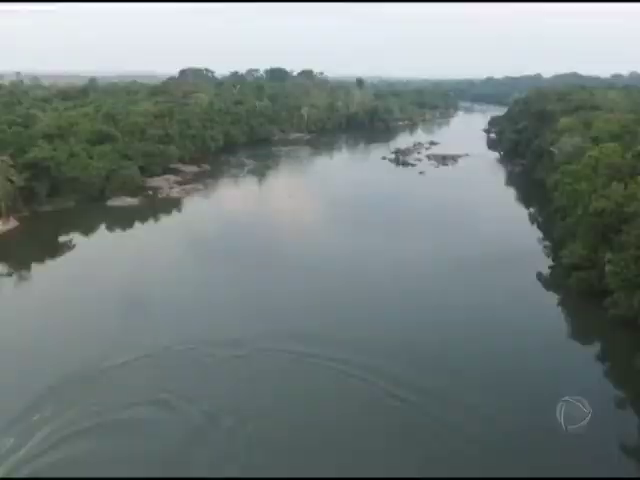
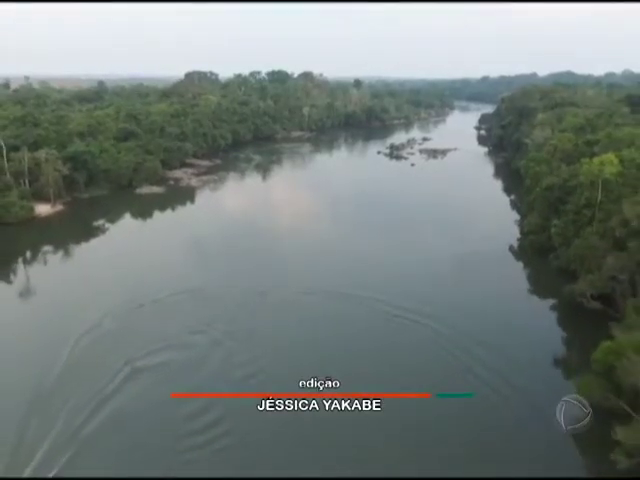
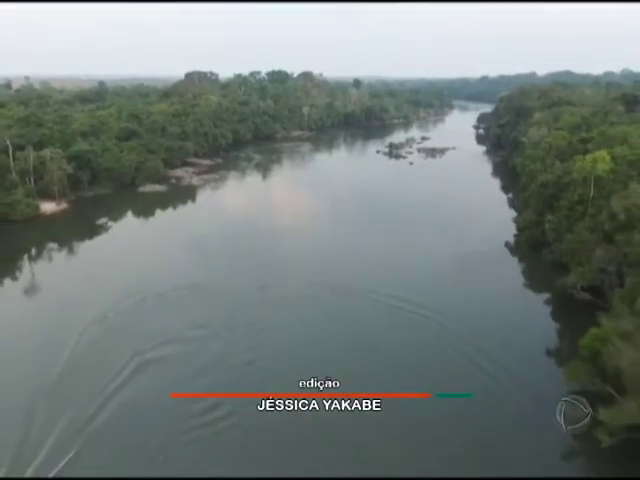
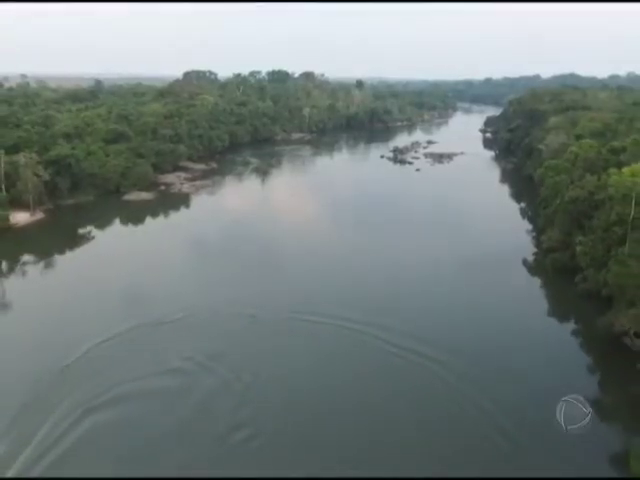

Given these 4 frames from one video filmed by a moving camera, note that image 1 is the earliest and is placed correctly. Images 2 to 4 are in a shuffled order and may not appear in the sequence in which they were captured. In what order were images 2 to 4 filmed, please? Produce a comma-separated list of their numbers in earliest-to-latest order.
4, 2, 3
